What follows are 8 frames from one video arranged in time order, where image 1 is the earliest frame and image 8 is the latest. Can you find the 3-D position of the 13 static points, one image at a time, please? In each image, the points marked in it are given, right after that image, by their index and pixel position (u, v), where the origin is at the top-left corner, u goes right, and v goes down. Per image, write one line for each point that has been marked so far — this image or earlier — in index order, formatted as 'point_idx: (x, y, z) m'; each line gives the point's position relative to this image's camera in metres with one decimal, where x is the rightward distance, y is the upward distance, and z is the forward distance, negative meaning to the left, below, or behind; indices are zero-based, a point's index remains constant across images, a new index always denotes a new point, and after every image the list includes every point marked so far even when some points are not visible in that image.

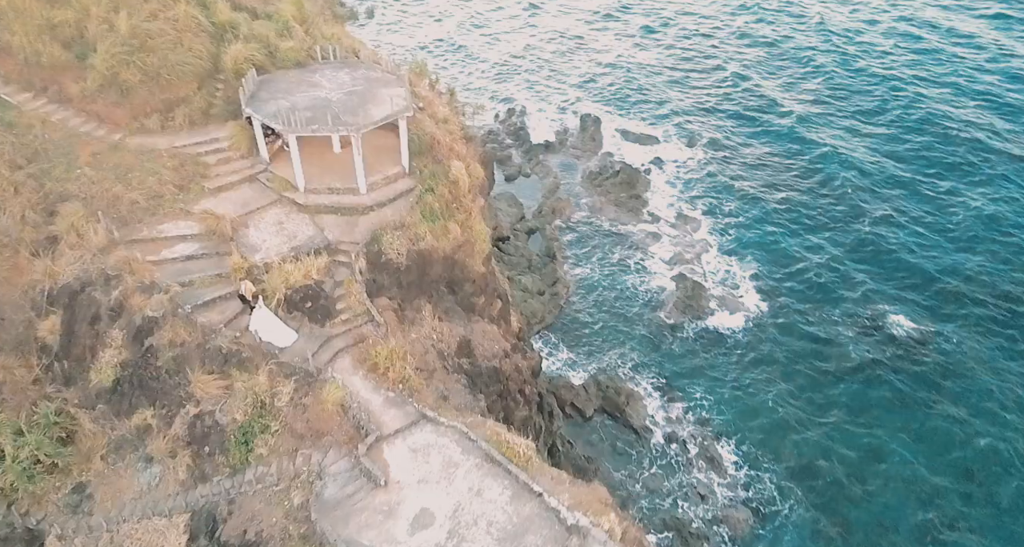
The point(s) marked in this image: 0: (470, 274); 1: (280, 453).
0: (-0.9, +0.2, +17.2) m
1: (-4.8, -3.7, +12.7) m
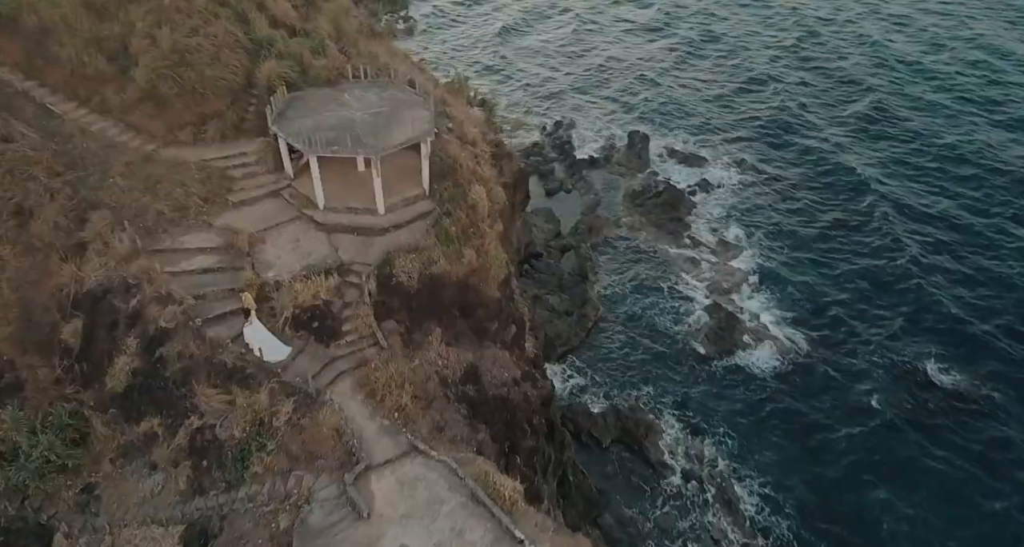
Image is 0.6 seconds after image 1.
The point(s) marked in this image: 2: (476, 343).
0: (-0.6, -0.6, +17.0) m
1: (-5.0, -4.2, +12.8) m
2: (-0.9, -1.8, +16.5) m
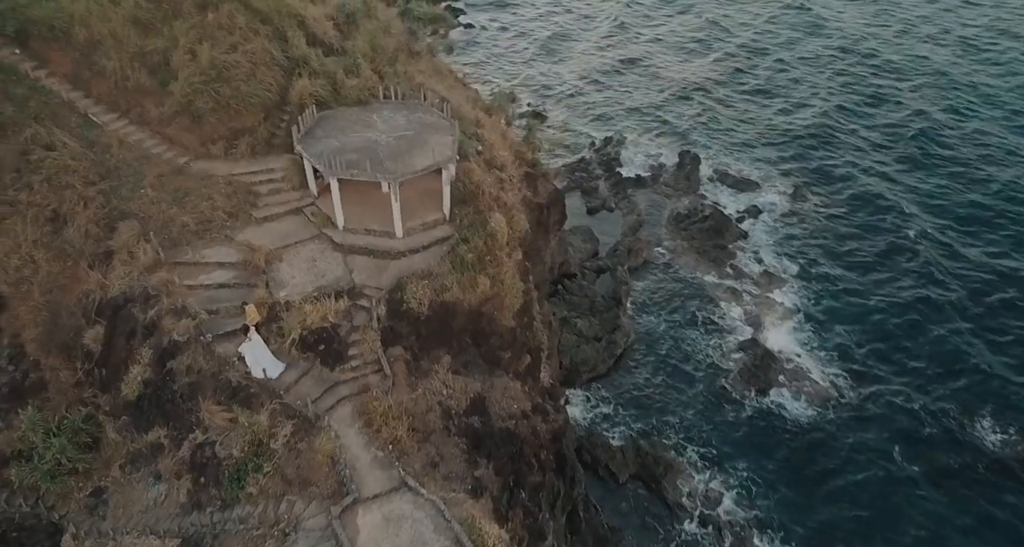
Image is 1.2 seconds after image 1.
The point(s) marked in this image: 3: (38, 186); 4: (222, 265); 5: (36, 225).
0: (-0.3, -1.4, +16.7) m
1: (-5.1, -4.7, +12.8) m
2: (-0.7, -2.6, +16.2) m
3: (-11.8, +2.4, +15.4) m
4: (-7.5, +0.2, +15.9) m
5: (-11.6, +1.4, +15.1) m
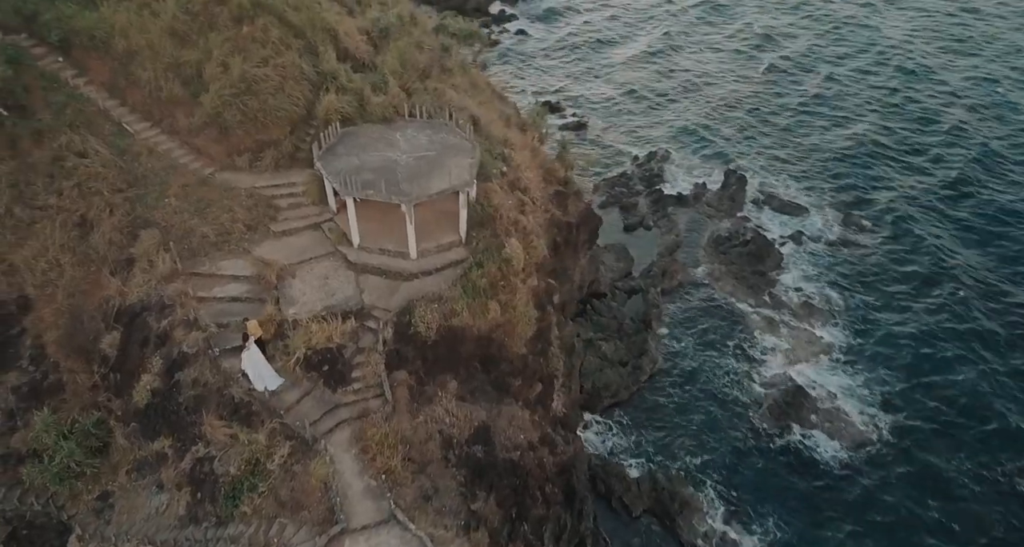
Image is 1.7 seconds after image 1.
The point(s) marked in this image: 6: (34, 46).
0: (0.0, -2.1, +16.4) m
1: (-5.3, -5.1, +12.8) m
2: (-0.5, -3.3, +15.9) m
3: (-11.4, +2.3, +15.9) m
4: (-7.2, -0.1, +16.0) m
5: (-11.3, +1.3, +15.6) m
6: (-14.1, +6.8, +18.2) m
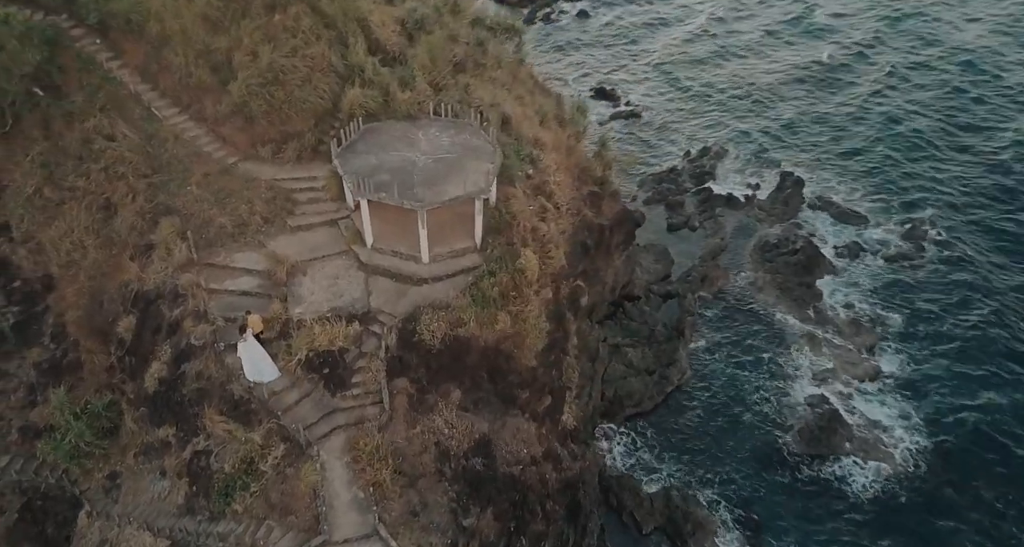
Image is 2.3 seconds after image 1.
0: (+0.3, -2.3, +15.8) m
1: (-5.3, -4.9, +12.4) m
2: (-0.3, -3.5, +15.3) m
3: (-10.8, +2.7, +15.8) m
4: (-6.8, +0.1, +15.8) m
5: (-10.8, +1.7, +15.5) m
6: (-13.2, +7.3, +18.3) m
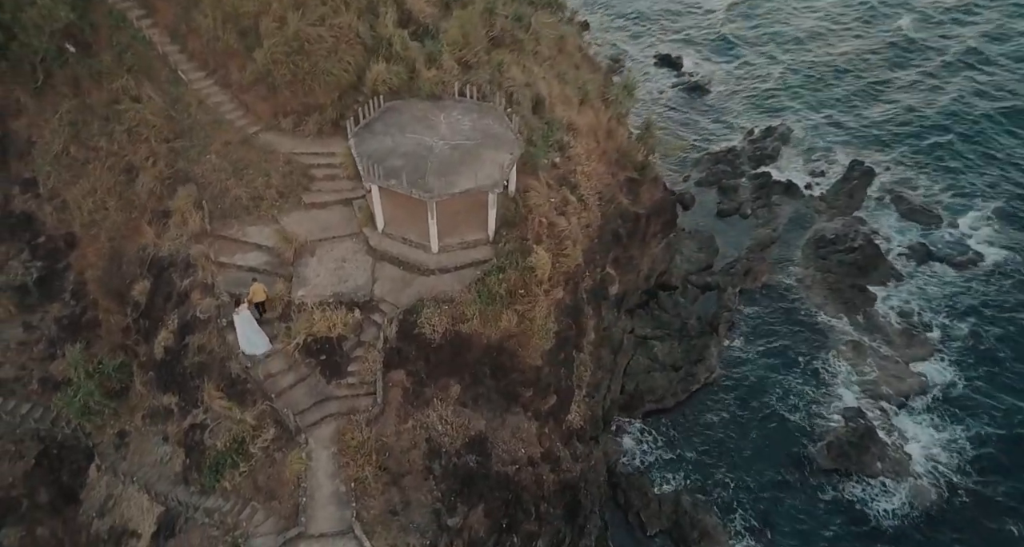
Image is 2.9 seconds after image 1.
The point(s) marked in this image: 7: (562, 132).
0: (+0.3, -2.3, +15.5) m
1: (-5.8, -4.7, +12.8) m
2: (-0.4, -3.4, +15.2) m
3: (-10.4, +3.6, +16.1) m
4: (-6.5, +0.7, +15.9) m
5: (-10.4, +2.6, +15.9) m
6: (-12.1, +8.6, +18.5) m
7: (+1.4, +4.3, +18.8) m
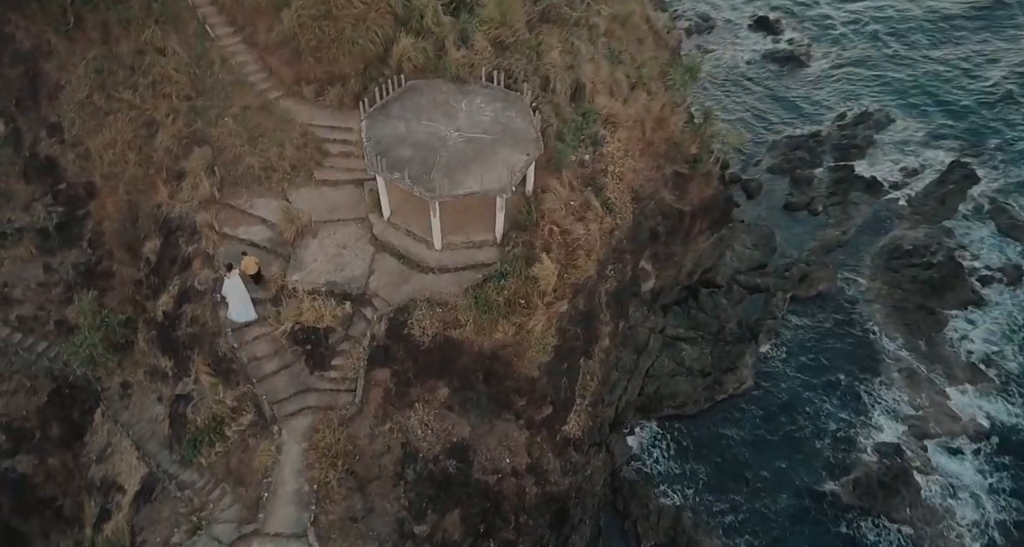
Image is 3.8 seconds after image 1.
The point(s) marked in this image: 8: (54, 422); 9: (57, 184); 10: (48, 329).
0: (+0.1, -2.5, +14.9) m
1: (-6.5, -4.3, +13.1) m
2: (-0.7, -3.5, +14.7) m
3: (-9.6, +4.8, +16.0) m
4: (-6.2, +1.4, +15.7) m
5: (-9.8, +3.8, +15.9) m
6: (-10.5, +10.2, +17.9) m
7: (+2.4, +4.2, +17.3) m
8: (-11.7, -3.8, +15.6) m
9: (-11.6, +2.2, +15.7) m
10: (-11.9, -1.5, +15.8) m
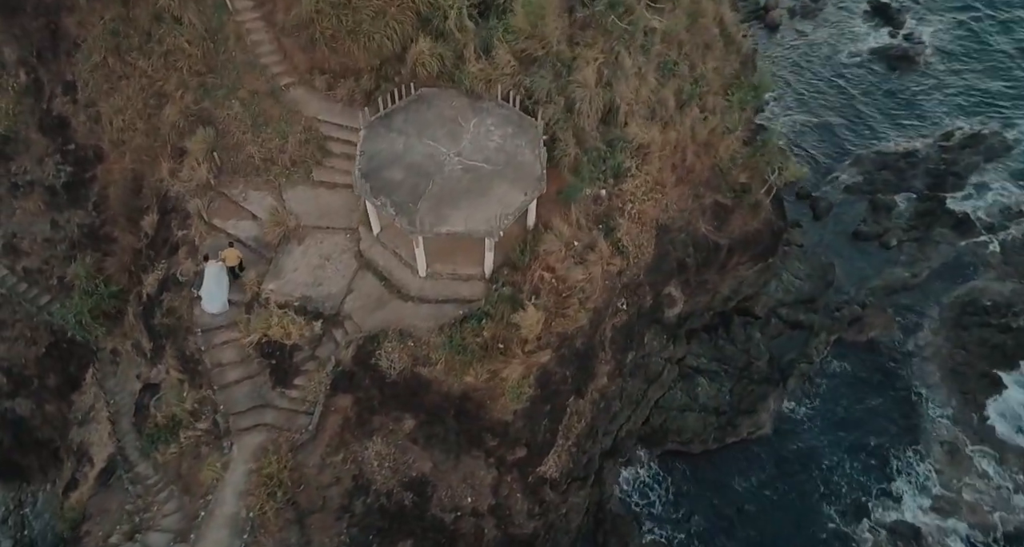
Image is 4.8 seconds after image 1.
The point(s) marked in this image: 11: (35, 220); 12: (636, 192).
0: (-0.5, -3.3, +14.1) m
1: (-7.5, -4.3, +13.2) m
2: (-1.5, -4.2, +14.1) m
3: (-8.9, +5.4, +15.4) m
4: (-6.1, +1.5, +15.1) m
5: (-9.3, +4.4, +15.4) m
6: (-8.8, +11.0, +16.9) m
7: (+3.0, +3.1, +15.6) m
8: (-12.2, -2.7, +16.1) m
9: (-11.3, +3.2, +15.6) m
10: (-12.1, -0.4, +16.1) m
11: (-12.3, +1.3, +15.7) m
12: (+3.3, +2.3, +15.7) m
